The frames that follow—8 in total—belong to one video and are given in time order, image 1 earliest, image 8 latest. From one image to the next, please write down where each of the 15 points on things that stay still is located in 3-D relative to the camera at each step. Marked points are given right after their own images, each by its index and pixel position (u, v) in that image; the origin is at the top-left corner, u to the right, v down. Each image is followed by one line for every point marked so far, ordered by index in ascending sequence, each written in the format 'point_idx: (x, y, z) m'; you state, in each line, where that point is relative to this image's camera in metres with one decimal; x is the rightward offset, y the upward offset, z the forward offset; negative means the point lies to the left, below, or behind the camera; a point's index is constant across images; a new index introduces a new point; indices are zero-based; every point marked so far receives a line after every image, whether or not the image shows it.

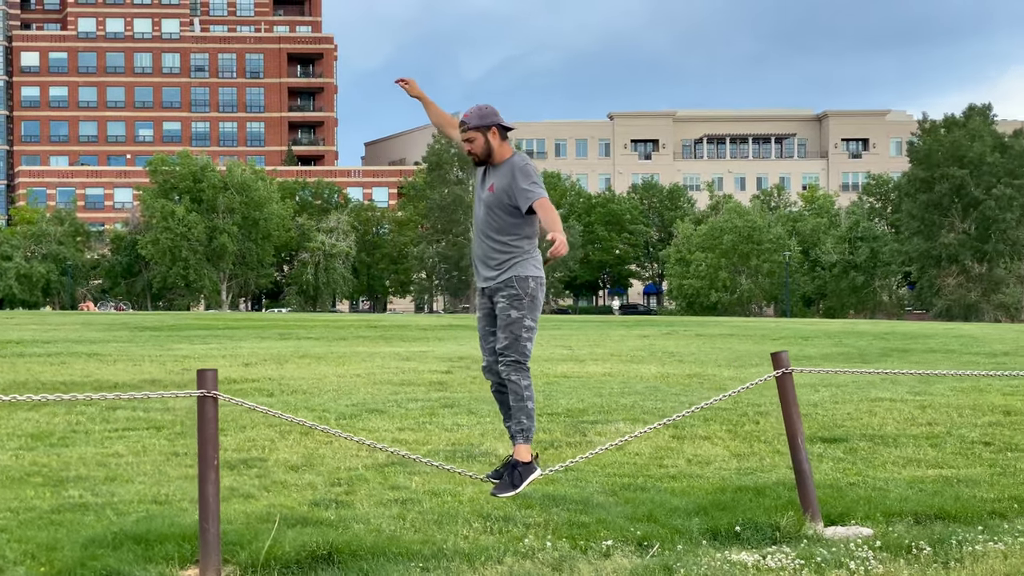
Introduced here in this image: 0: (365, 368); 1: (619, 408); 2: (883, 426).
0: (-1.5, -0.8, +16.6) m
1: (+0.8, -0.9, +12.6) m
2: (+2.6, -0.9, +11.5) m
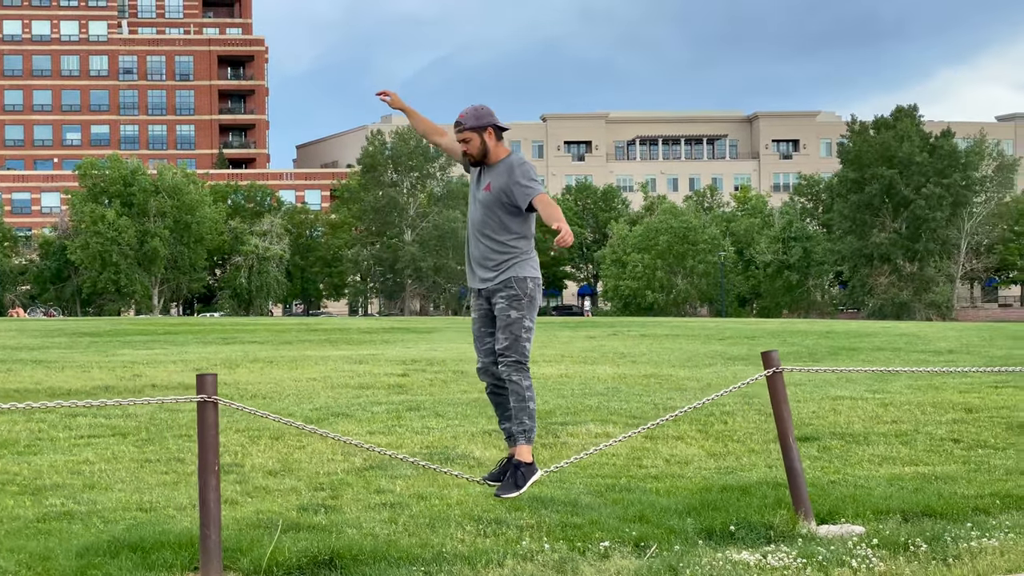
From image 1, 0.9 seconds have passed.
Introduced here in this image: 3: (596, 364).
0: (-1.9, -0.9, +16.5) m
1: (+0.6, -0.9, +12.6) m
2: (+2.4, -0.9, +11.6) m
3: (+0.9, -0.8, +17.7) m
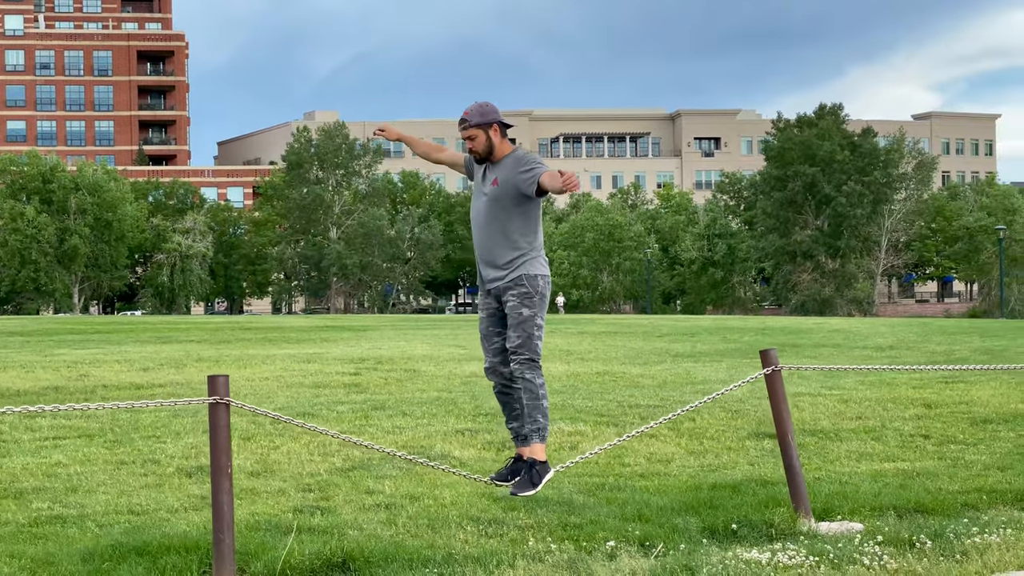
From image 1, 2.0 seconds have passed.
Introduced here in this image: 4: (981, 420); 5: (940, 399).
0: (-2.4, -0.8, +16.4) m
1: (+0.3, -0.9, +12.6) m
2: (+2.1, -0.9, +11.7) m
3: (+0.4, -0.8, +17.7) m
4: (+3.4, -0.9, +11.9) m
5: (+3.4, -0.9, +13.3) m
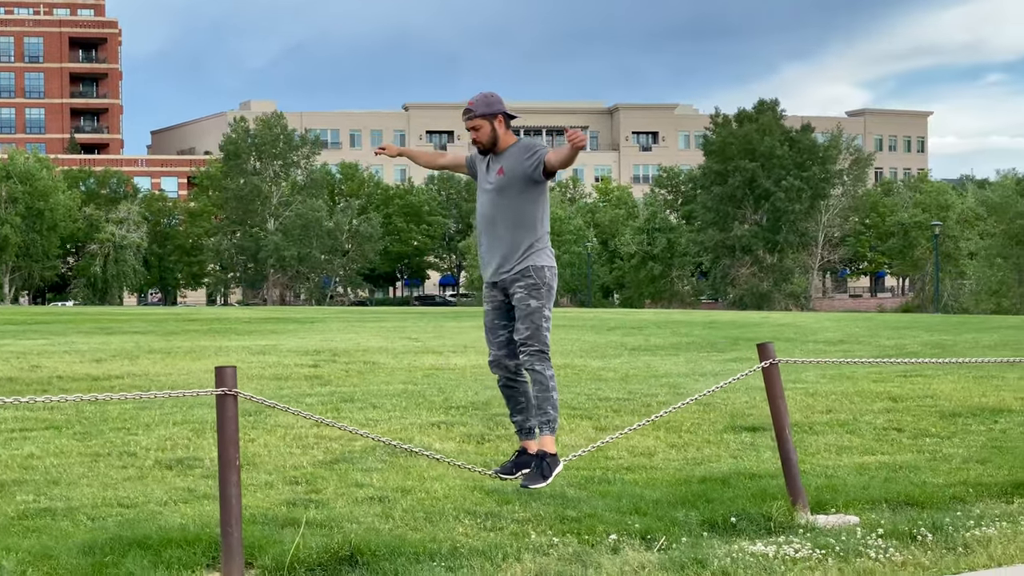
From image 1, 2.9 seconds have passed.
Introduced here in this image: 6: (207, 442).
0: (-2.8, -0.8, +16.2) m
1: (+0.1, -0.8, +12.5) m
2: (+2.0, -0.9, +11.7) m
3: (-0.1, -0.7, +17.7) m
4: (+3.2, -0.9, +12.0) m
5: (+3.2, -0.8, +13.4) m
6: (-1.9, -0.9, +10.2) m
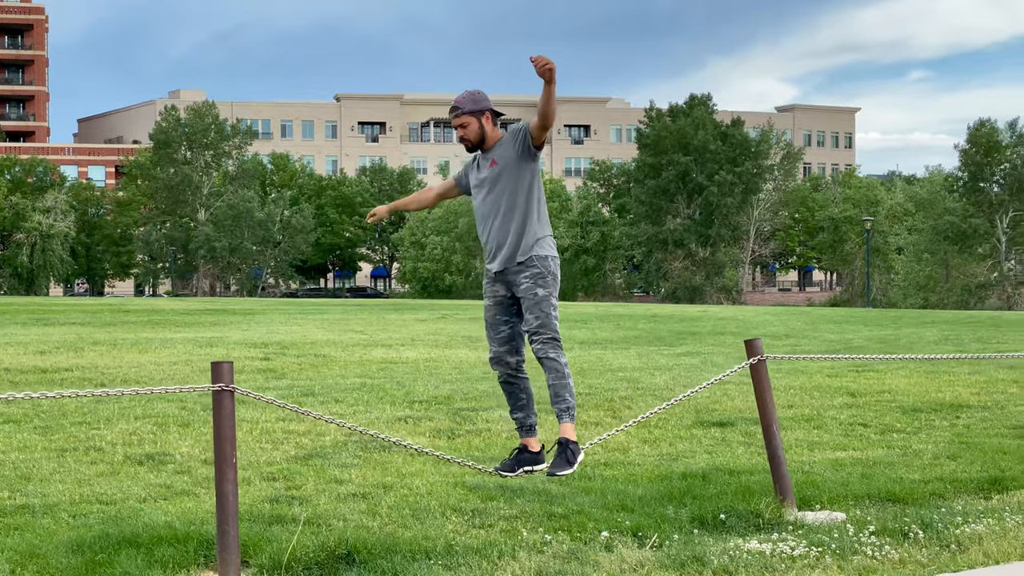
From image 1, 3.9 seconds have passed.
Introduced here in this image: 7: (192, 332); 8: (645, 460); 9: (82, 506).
0: (-3.2, -0.7, +16.0) m
1: (-0.2, -0.8, +12.5) m
2: (+1.7, -0.8, +11.7) m
3: (-0.6, -0.6, +17.6) m
4: (+2.9, -0.9, +12.0) m
5: (+2.8, -0.8, +13.5) m
6: (-2.1, -0.9, +10.0) m
7: (-3.9, -0.5, +19.9) m
8: (+0.7, -1.0, +9.2) m
9: (-1.9, -1.0, +7.4) m
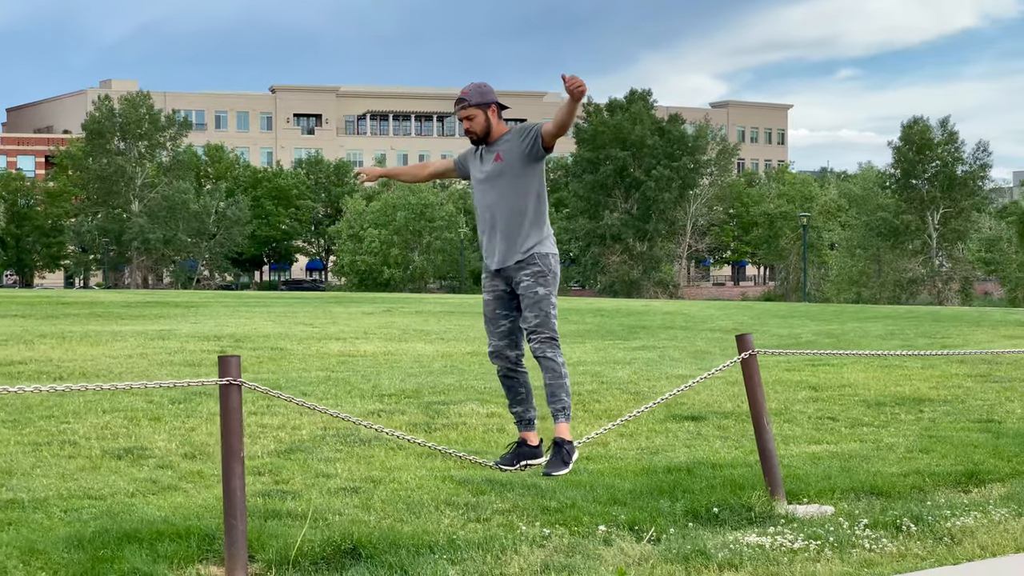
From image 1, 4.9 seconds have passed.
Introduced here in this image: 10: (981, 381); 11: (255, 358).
0: (-3.7, -0.6, +15.8) m
1: (-0.5, -0.8, +12.4) m
2: (+1.5, -0.8, +11.8) m
3: (-1.1, -0.6, +17.6) m
4: (+2.7, -0.8, +12.2) m
5: (+2.5, -0.8, +13.6) m
6: (-2.2, -0.9, +9.9) m
7: (-4.4, -0.4, +19.7) m
8: (+0.6, -0.9, +9.2) m
9: (-2.0, -0.9, +7.4) m
10: (+4.0, -0.8, +14.1) m
11: (-2.3, -0.6, +15.0) m
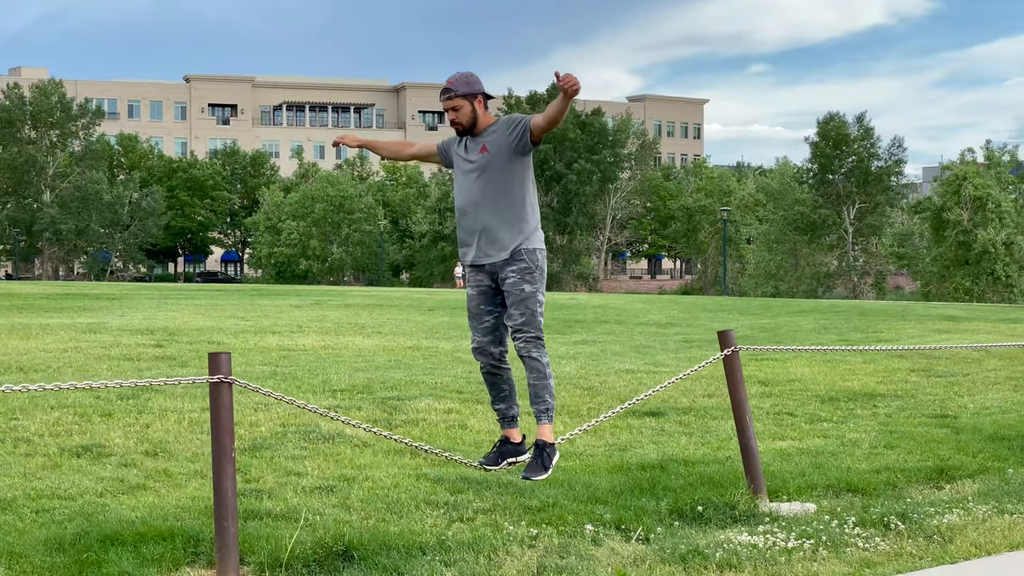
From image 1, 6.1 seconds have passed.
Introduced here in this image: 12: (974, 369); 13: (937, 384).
0: (-4.2, -0.5, +15.5) m
1: (-0.8, -0.7, +12.3) m
2: (+1.2, -0.8, +11.7) m
3: (-1.8, -0.5, +17.3) m
4: (+2.3, -0.8, +12.2) m
5: (+2.1, -0.7, +13.6) m
6: (-2.4, -0.8, +9.7) m
7: (-5.2, -0.3, +19.3) m
8: (+0.5, -0.9, +9.1) m
9: (-2.0, -0.9, +7.1) m
10: (+3.5, -0.8, +14.2) m
11: (-2.8, -0.6, +14.7) m
12: (+4.2, -0.7, +15.0) m
13: (+3.5, -0.8, +13.5) m
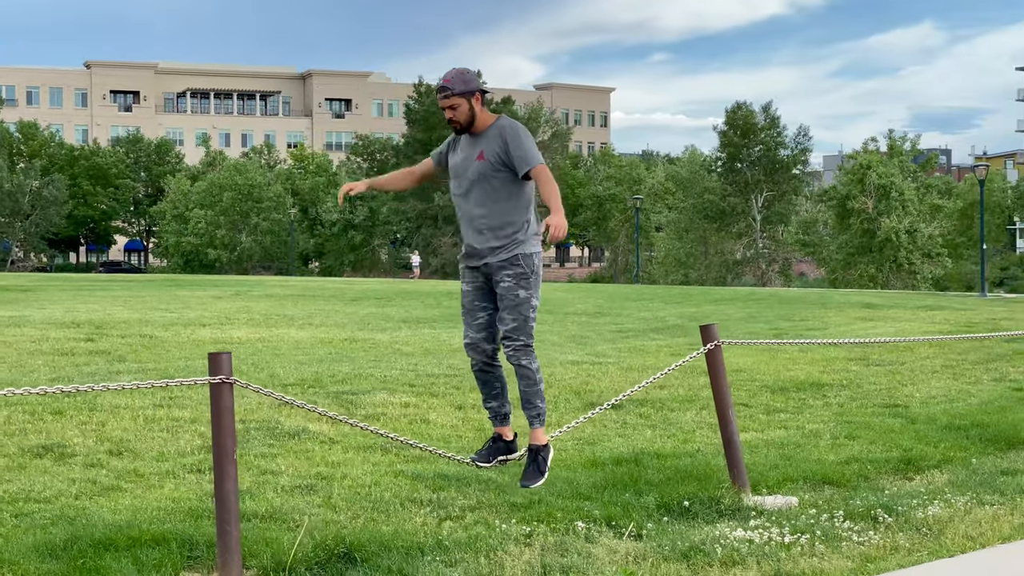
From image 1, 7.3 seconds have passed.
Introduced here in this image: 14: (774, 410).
0: (-4.8, -0.5, +15.1) m
1: (-1.2, -0.6, +12.1) m
2: (+0.8, -0.7, +11.7) m
3: (-2.4, -0.4, +17.1) m
4: (+1.9, -0.7, +12.2) m
5: (+1.7, -0.6, +13.7) m
6: (-2.6, -0.8, +9.4) m
7: (-6.0, -0.3, +18.9) m
8: (+0.3, -0.9, +9.1) m
9: (-2.1, -0.9, +6.9) m
10: (+3.0, -0.7, +14.3) m
11: (-3.4, -0.5, +14.4) m
12: (+3.6, -0.6, +15.1) m
13: (+3.0, -0.7, +13.6) m
14: (+1.7, -0.8, +11.0) m
